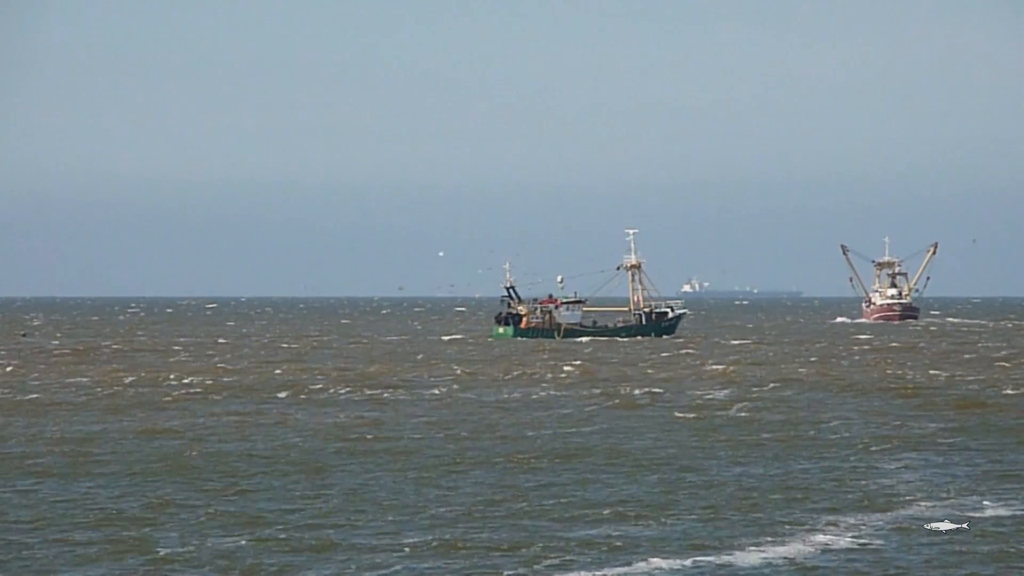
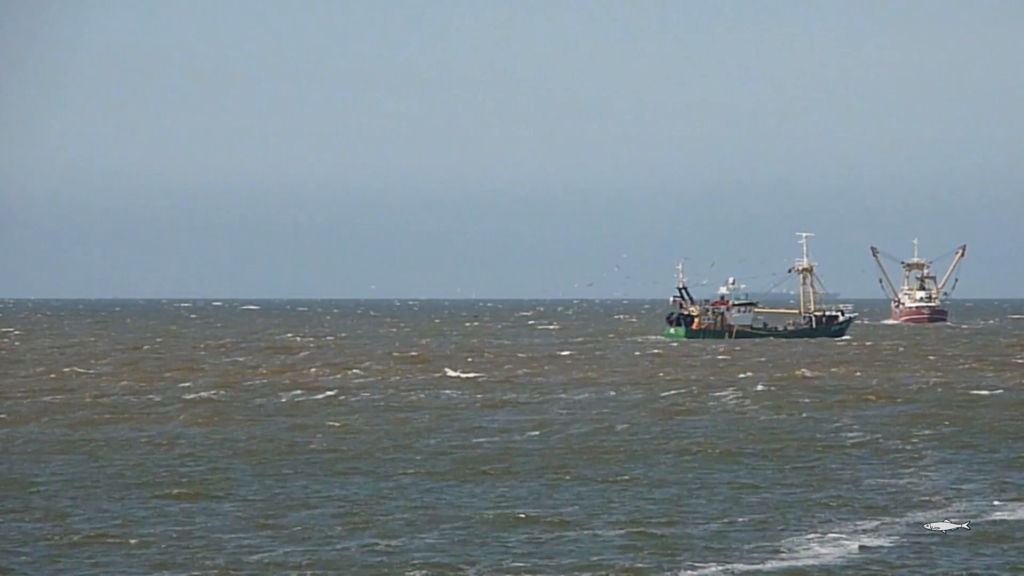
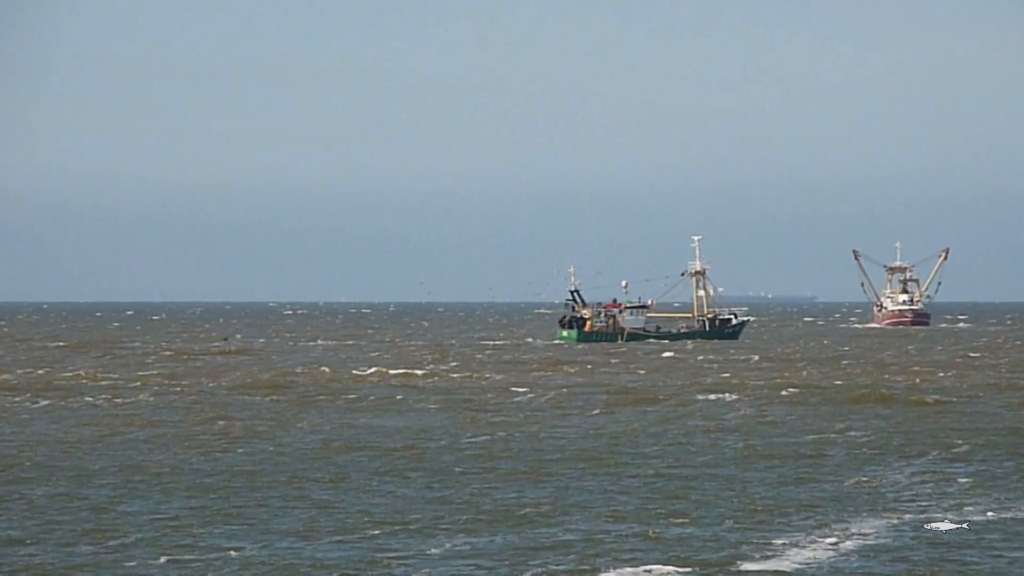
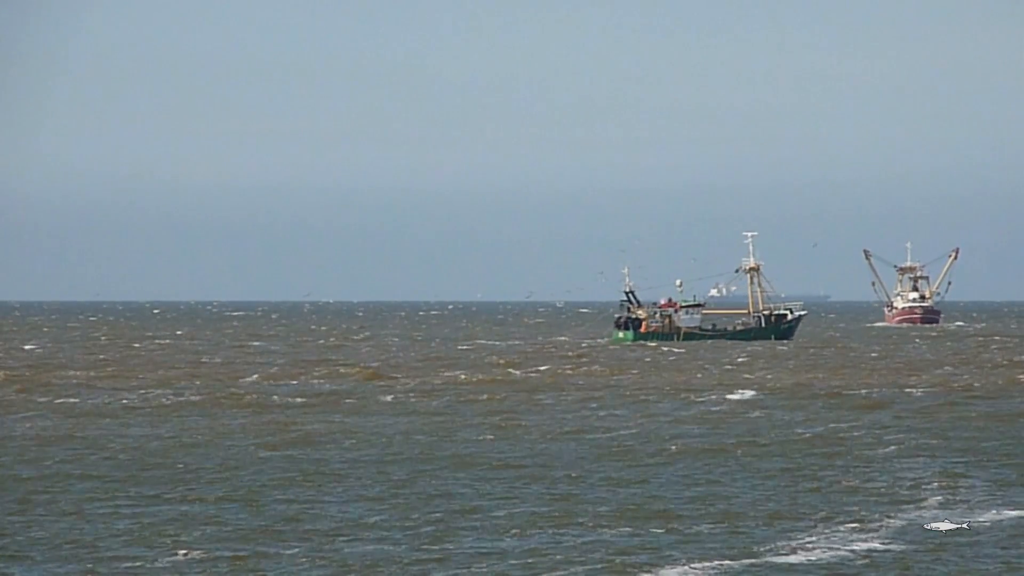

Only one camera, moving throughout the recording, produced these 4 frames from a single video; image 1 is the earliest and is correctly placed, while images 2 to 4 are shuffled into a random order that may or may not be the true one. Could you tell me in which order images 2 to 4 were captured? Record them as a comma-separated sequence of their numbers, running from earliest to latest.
3, 4, 2
